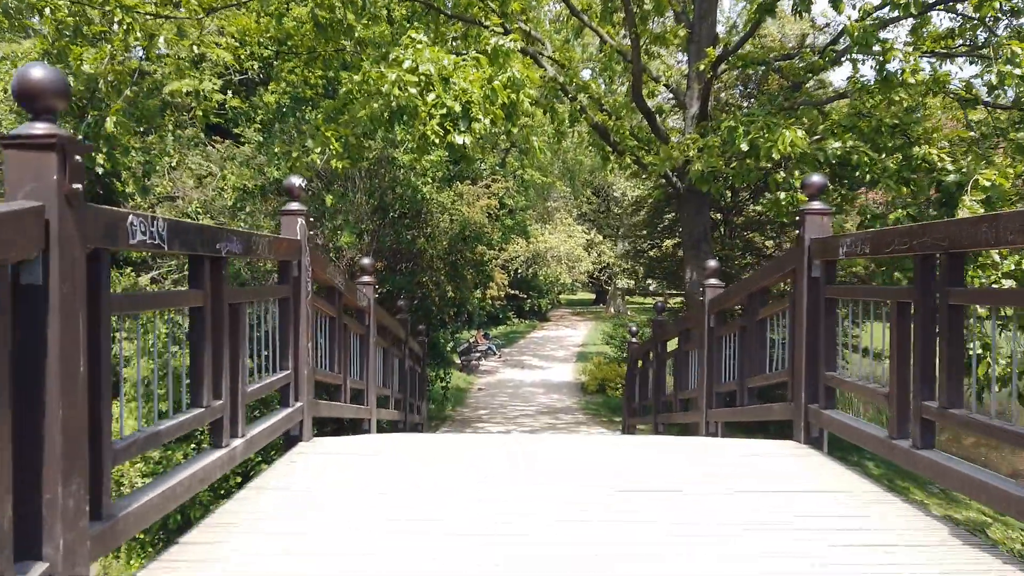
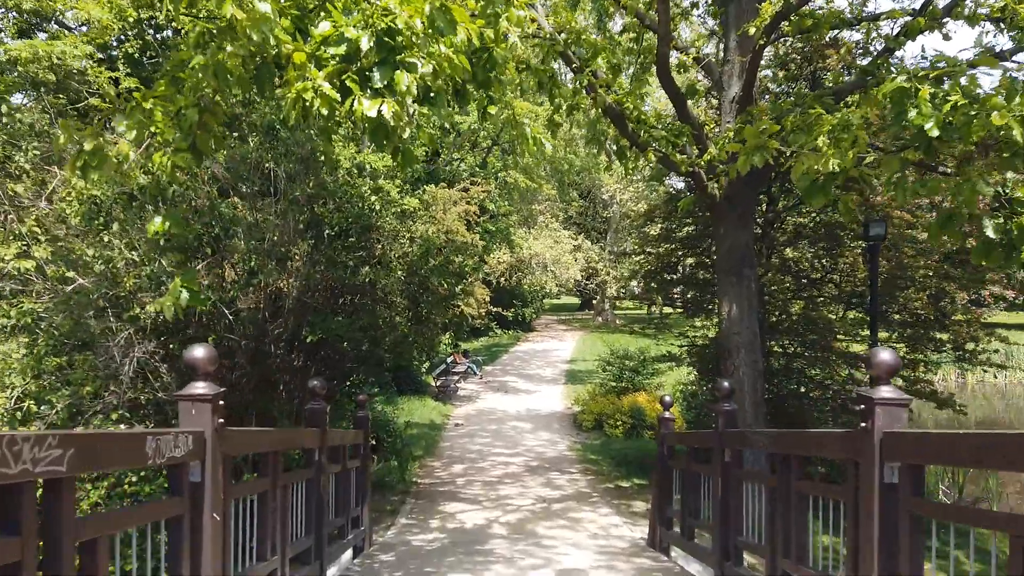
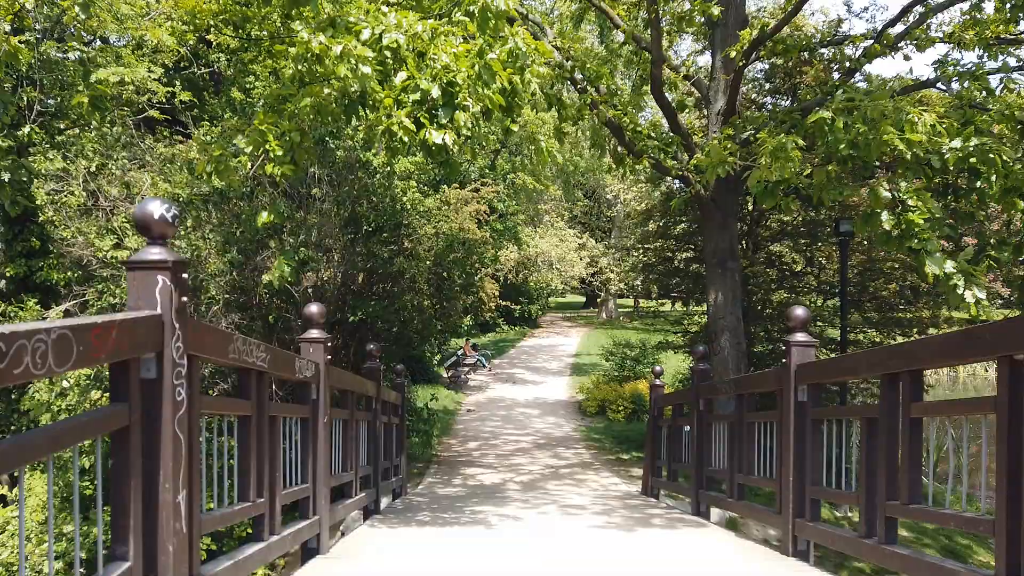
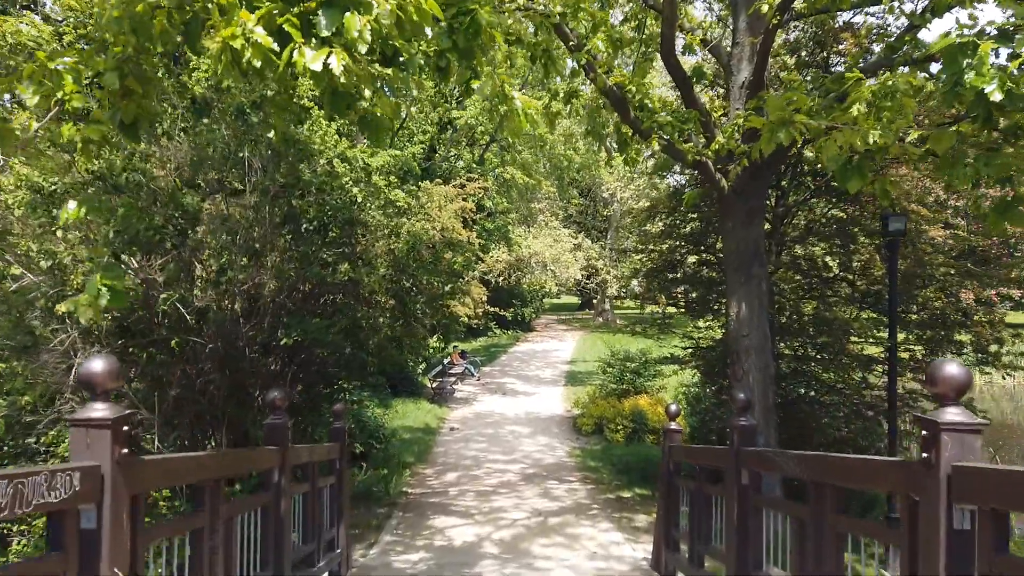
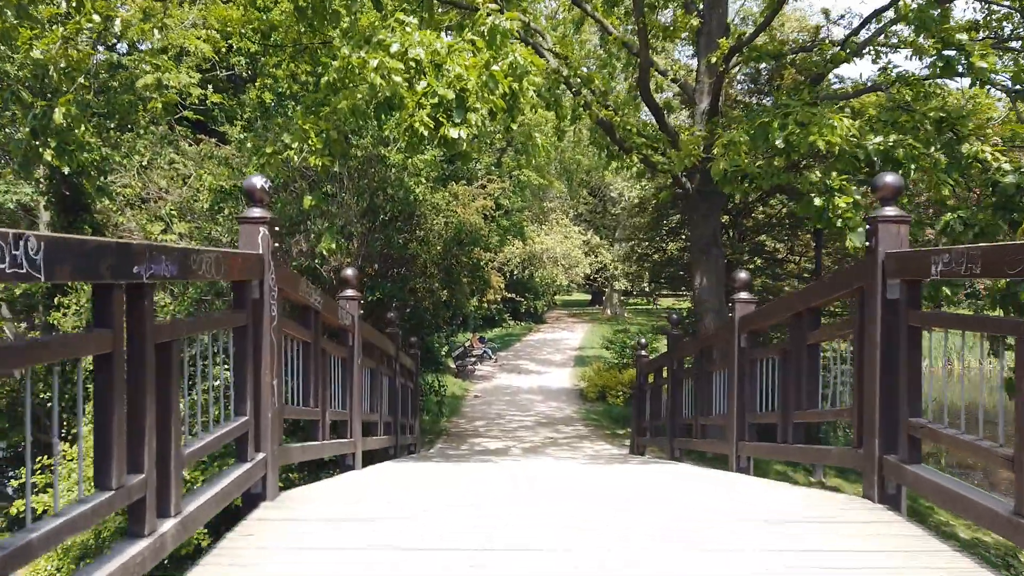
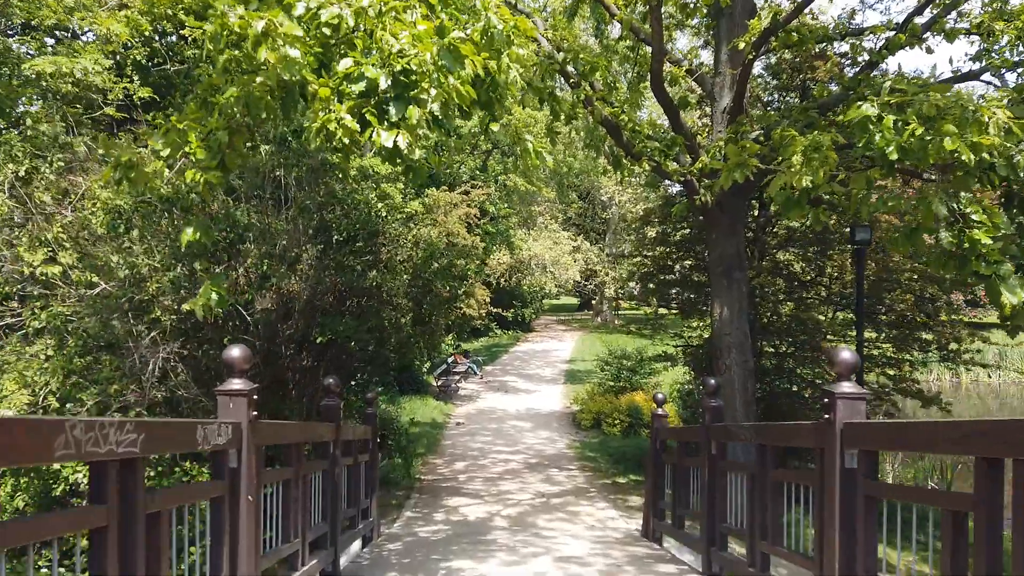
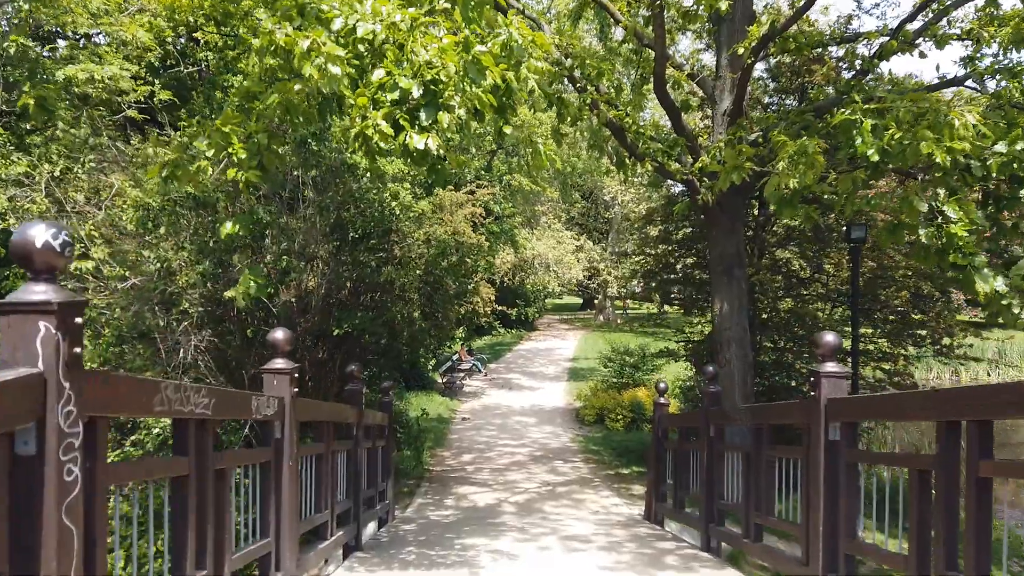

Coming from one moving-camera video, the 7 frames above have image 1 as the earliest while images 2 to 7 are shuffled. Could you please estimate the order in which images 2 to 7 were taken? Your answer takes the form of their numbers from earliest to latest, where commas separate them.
5, 3, 7, 6, 2, 4
